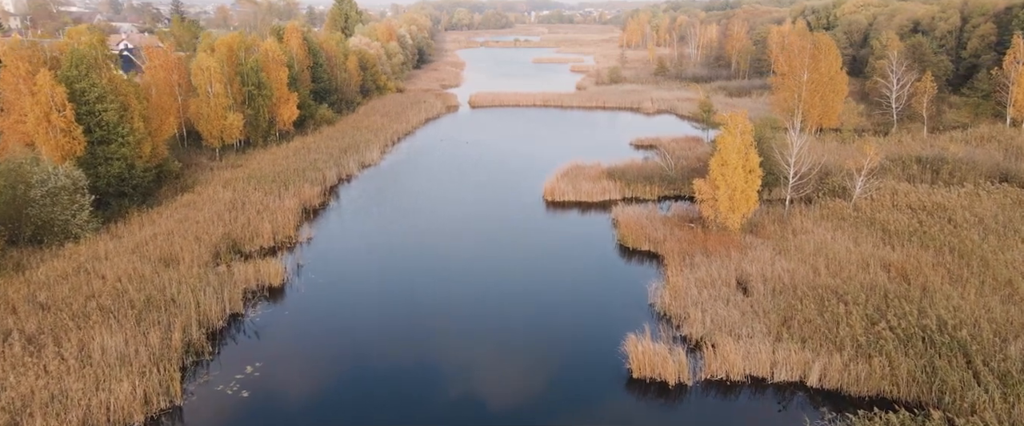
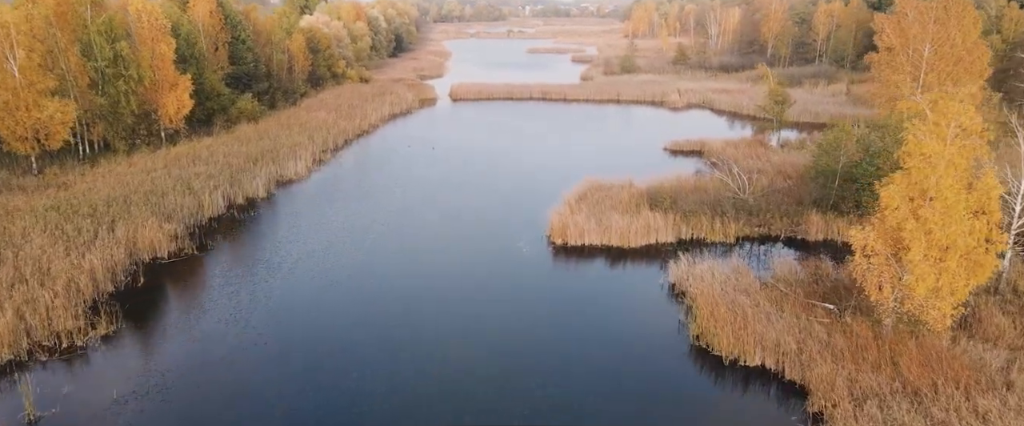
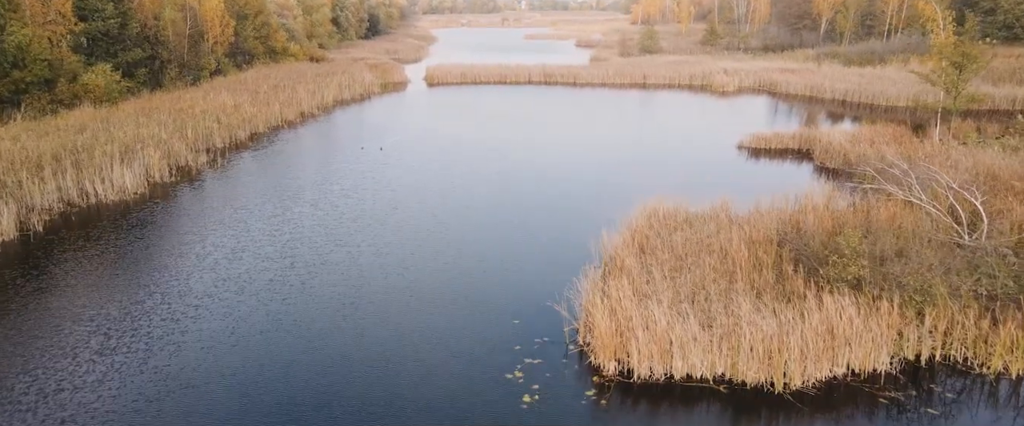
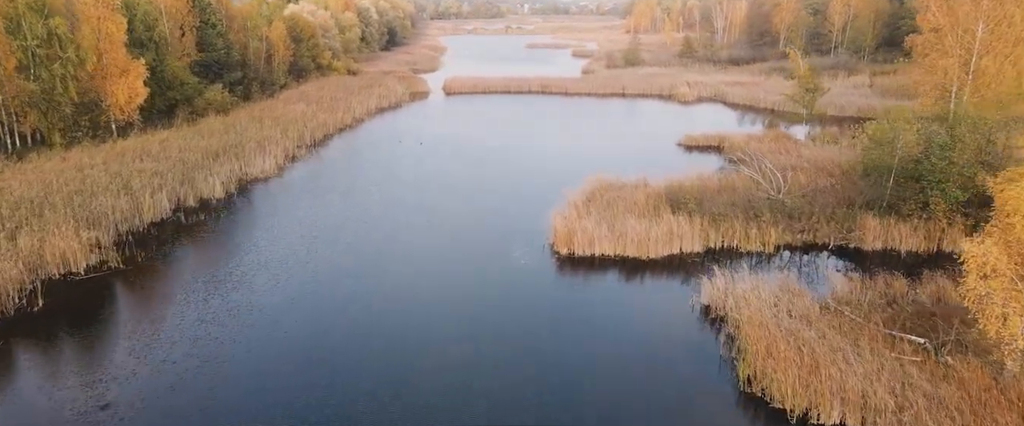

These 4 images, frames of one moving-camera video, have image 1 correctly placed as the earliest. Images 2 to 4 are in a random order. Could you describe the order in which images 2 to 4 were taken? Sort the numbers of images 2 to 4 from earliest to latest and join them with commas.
2, 4, 3
